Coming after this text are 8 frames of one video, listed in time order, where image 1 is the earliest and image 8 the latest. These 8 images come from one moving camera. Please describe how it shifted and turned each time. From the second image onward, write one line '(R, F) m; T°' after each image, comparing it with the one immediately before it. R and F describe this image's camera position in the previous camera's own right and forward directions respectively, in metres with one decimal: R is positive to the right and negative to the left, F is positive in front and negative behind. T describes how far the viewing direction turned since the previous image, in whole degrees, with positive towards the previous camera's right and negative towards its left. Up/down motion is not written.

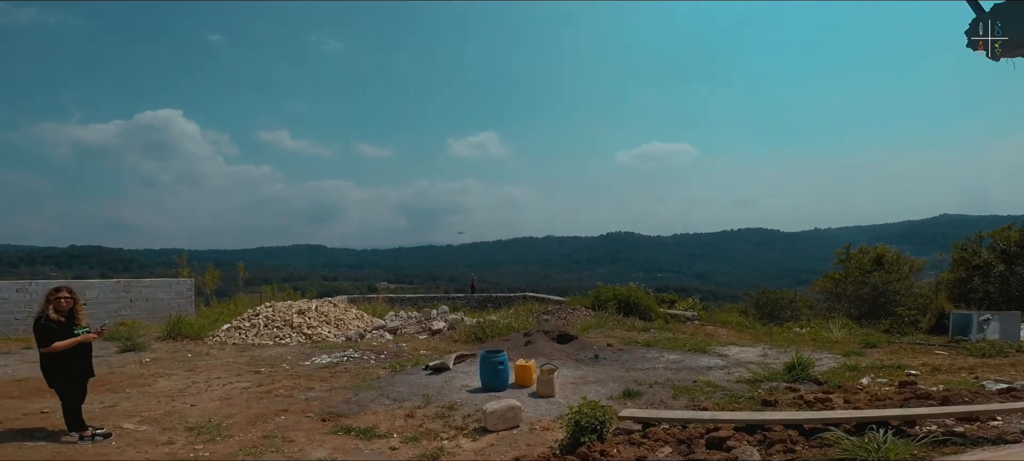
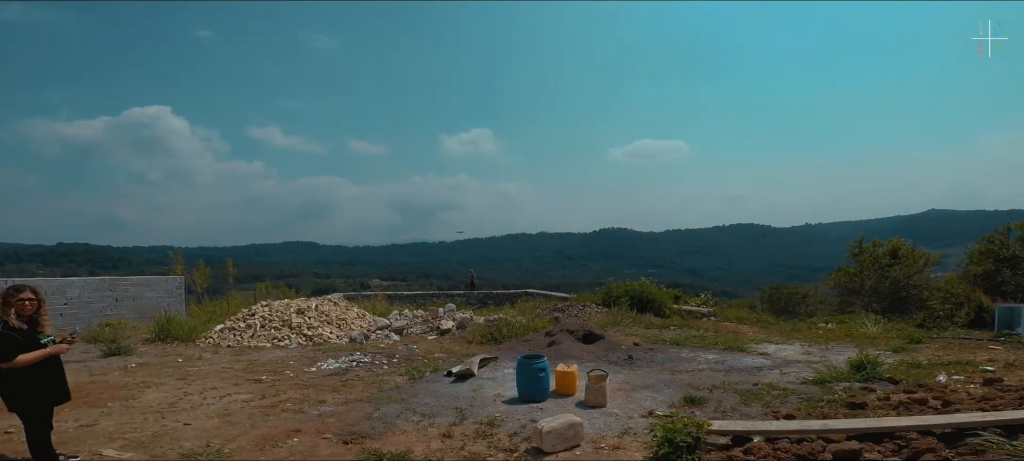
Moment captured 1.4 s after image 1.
(-0.5, +0.9) m; +1°
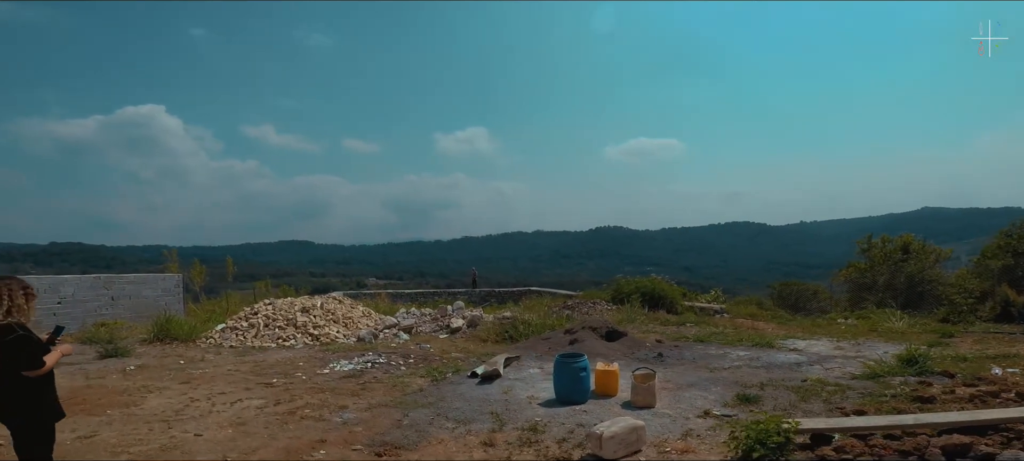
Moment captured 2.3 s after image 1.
(-0.4, +0.5) m; 0°
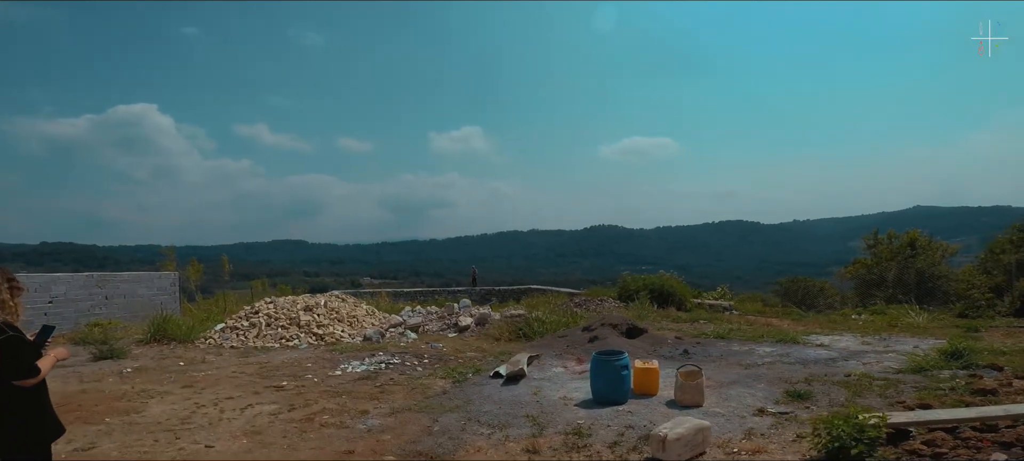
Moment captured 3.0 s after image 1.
(-0.3, +0.4) m; +1°
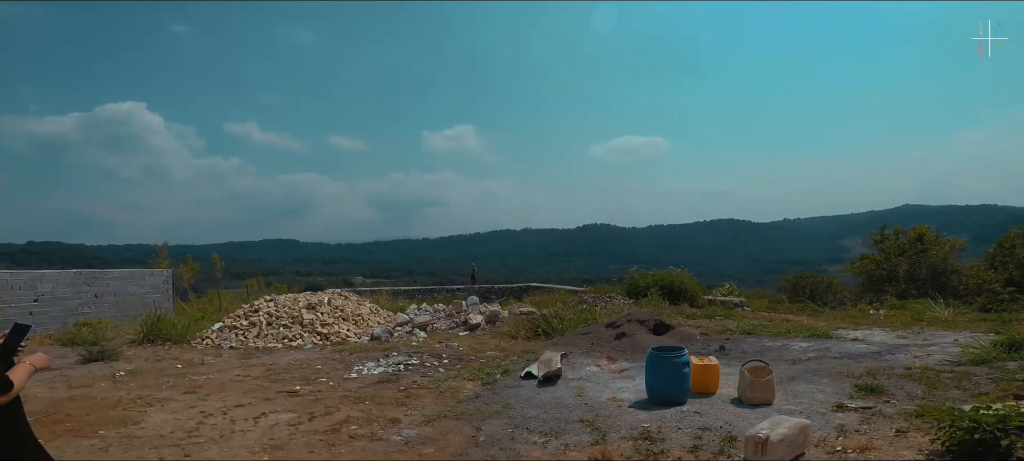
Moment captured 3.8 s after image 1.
(-0.4, +0.6) m; +1°
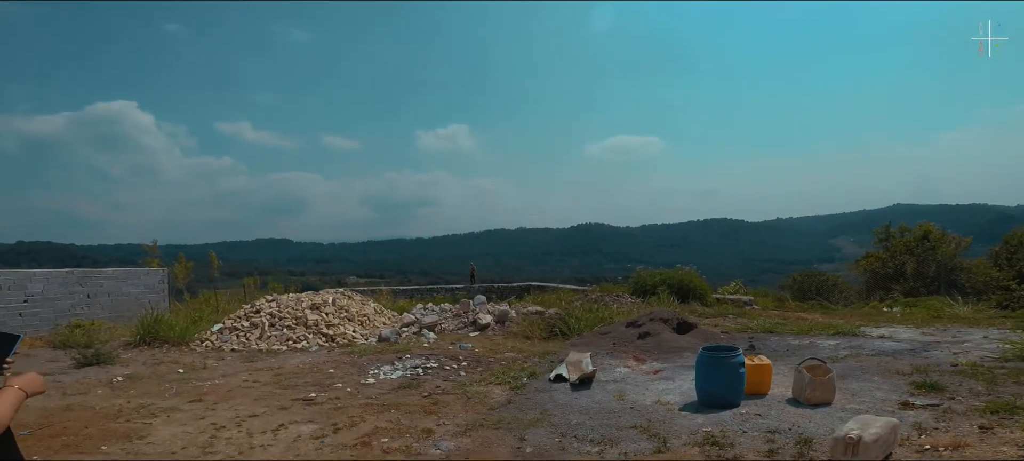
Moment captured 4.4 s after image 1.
(-0.3, +0.4) m; +1°
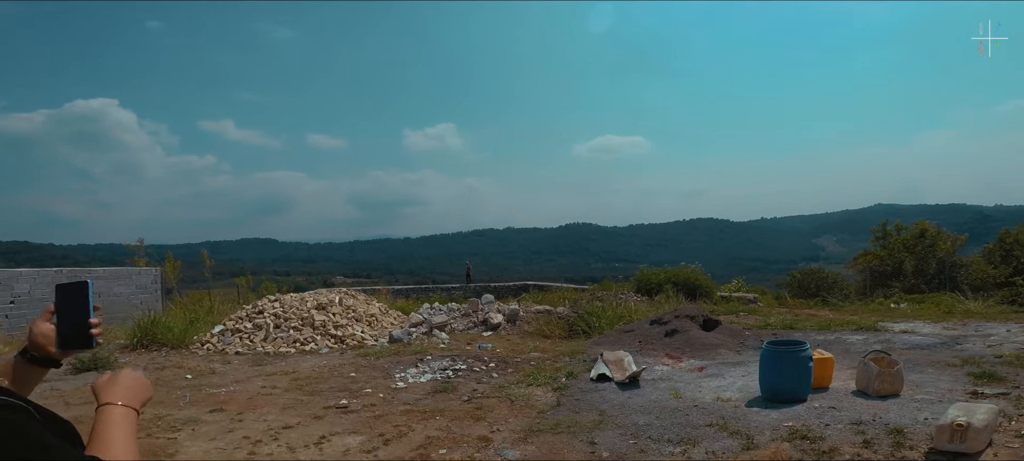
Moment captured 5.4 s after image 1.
(-0.5, +0.4) m; +1°
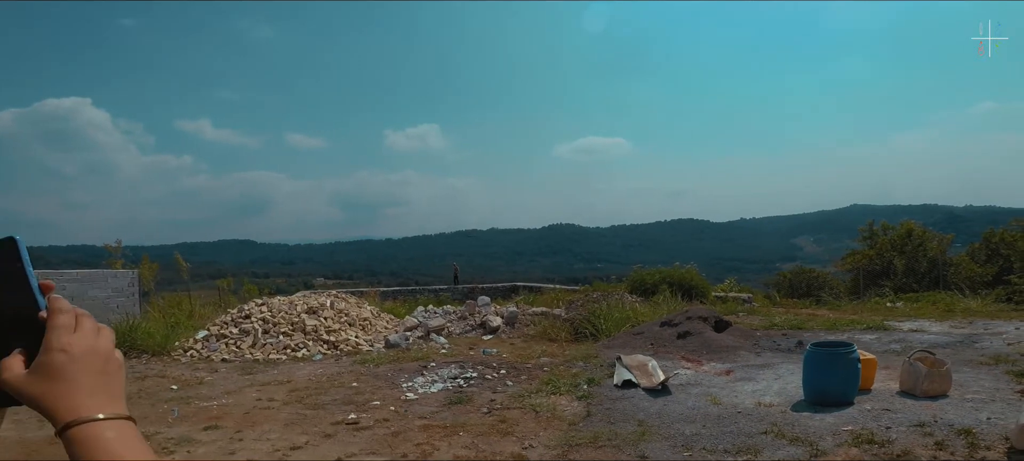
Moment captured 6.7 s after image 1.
(-0.3, +0.4) m; +2°
